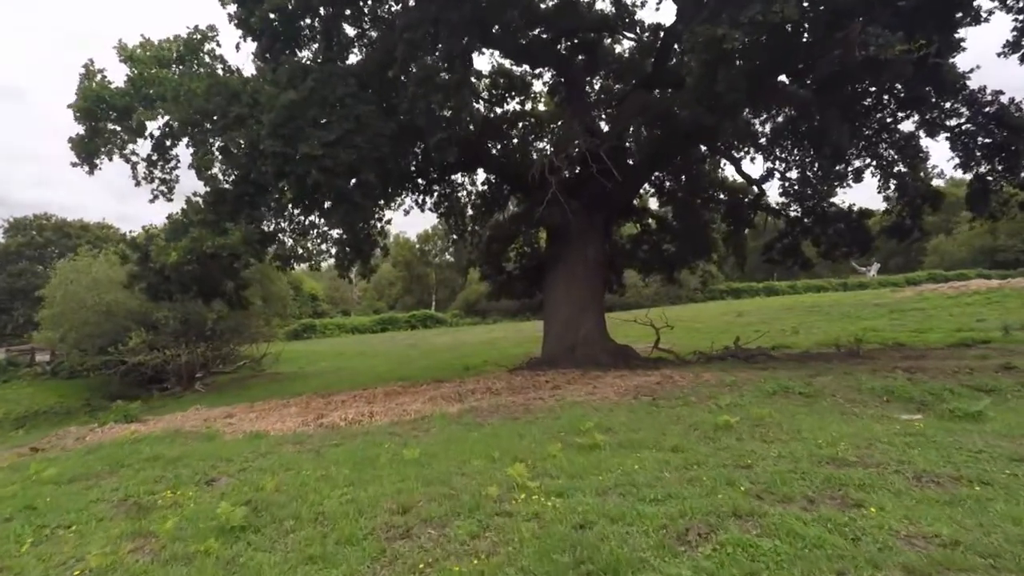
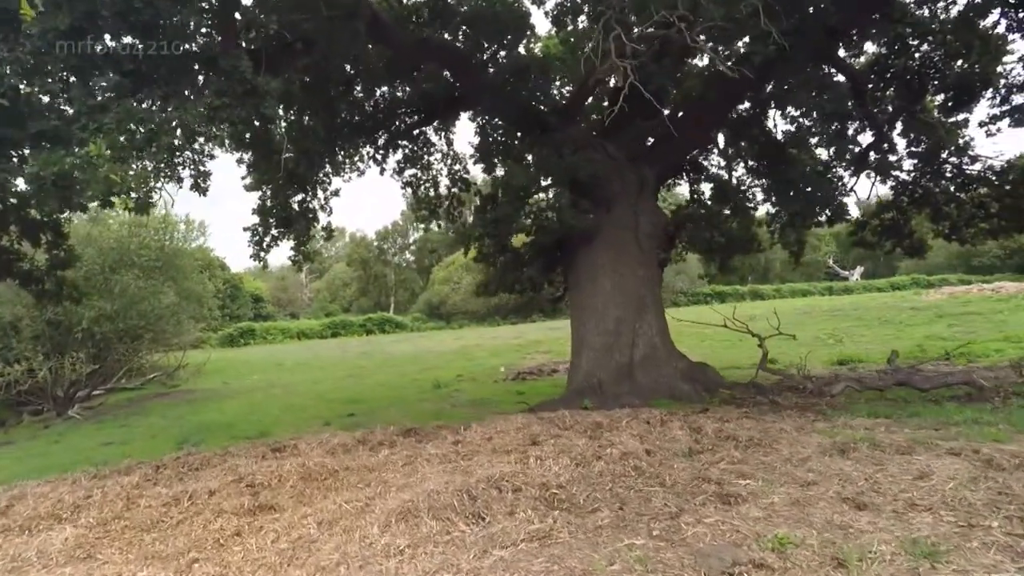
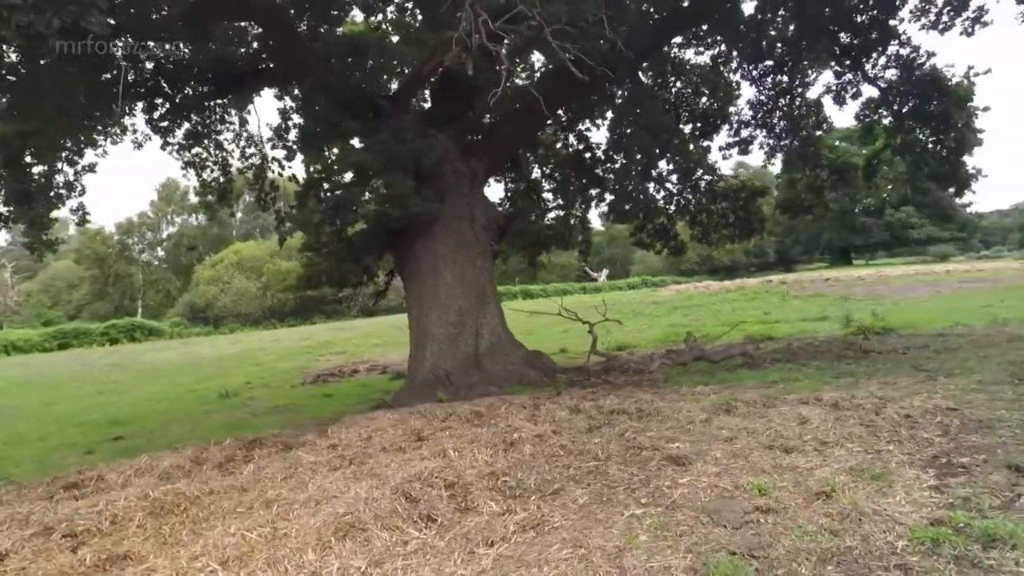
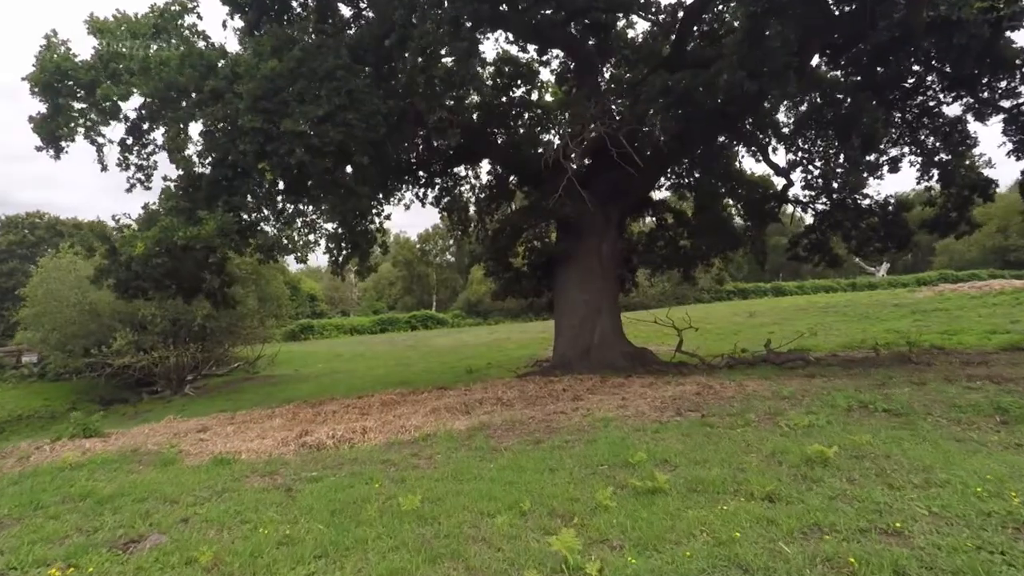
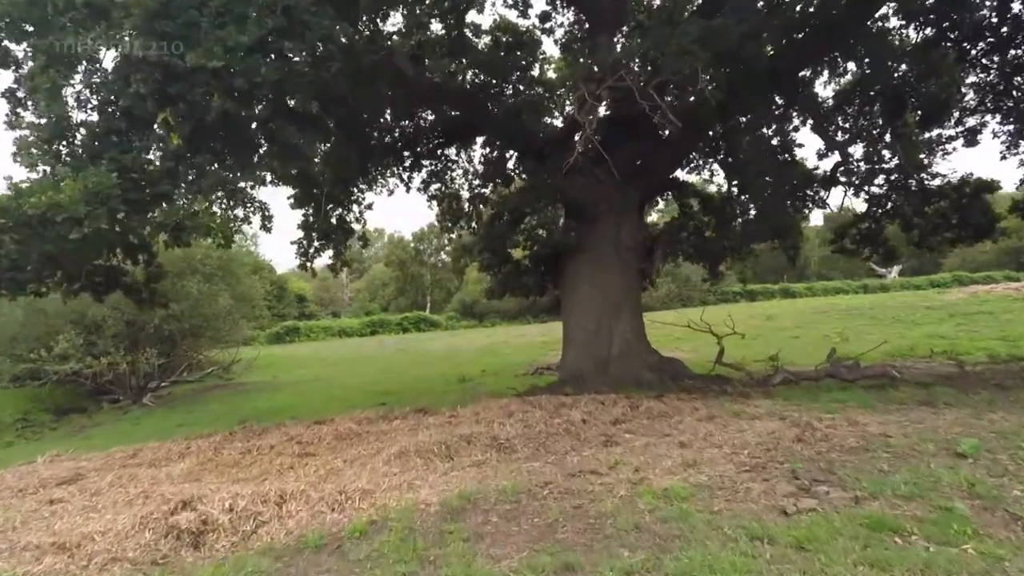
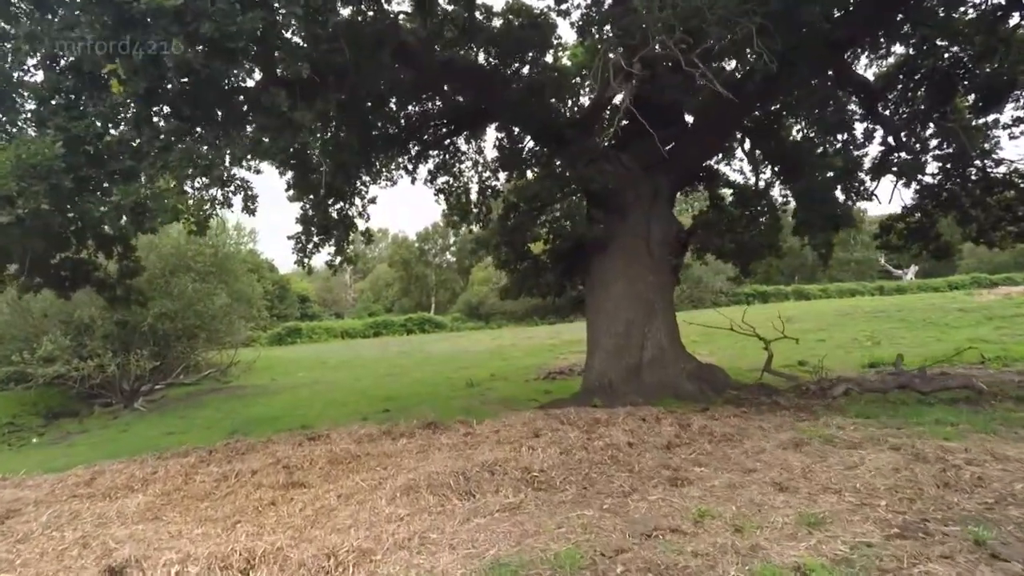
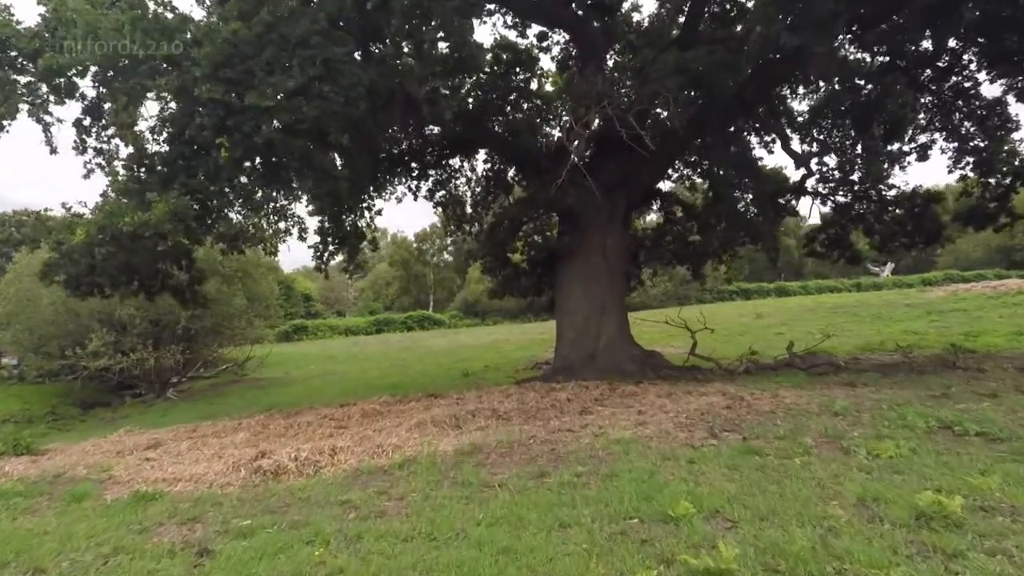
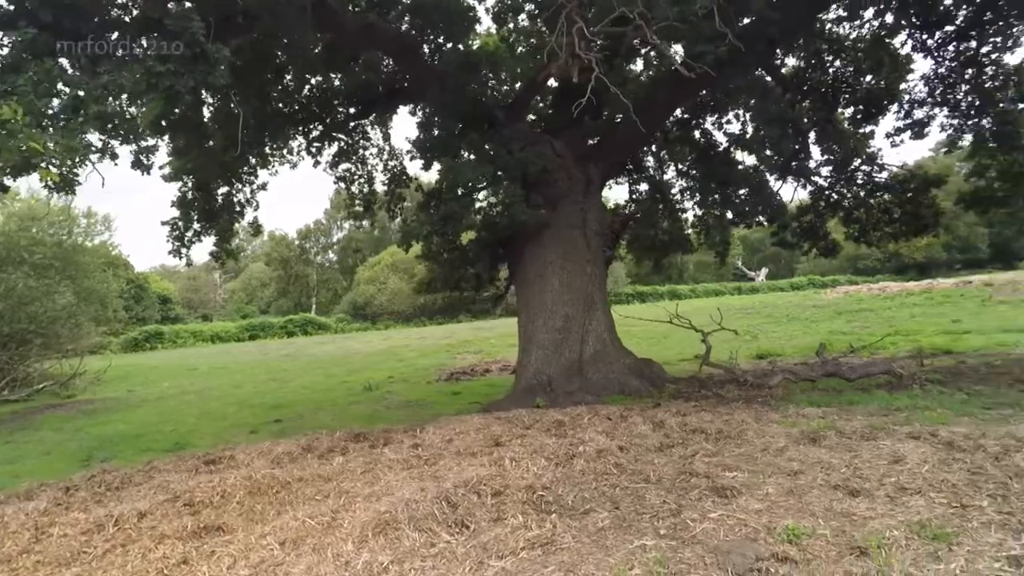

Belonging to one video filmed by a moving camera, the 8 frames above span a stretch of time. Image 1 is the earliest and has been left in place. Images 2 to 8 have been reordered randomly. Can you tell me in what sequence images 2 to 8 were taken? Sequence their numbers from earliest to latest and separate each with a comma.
4, 7, 5, 6, 2, 8, 3
